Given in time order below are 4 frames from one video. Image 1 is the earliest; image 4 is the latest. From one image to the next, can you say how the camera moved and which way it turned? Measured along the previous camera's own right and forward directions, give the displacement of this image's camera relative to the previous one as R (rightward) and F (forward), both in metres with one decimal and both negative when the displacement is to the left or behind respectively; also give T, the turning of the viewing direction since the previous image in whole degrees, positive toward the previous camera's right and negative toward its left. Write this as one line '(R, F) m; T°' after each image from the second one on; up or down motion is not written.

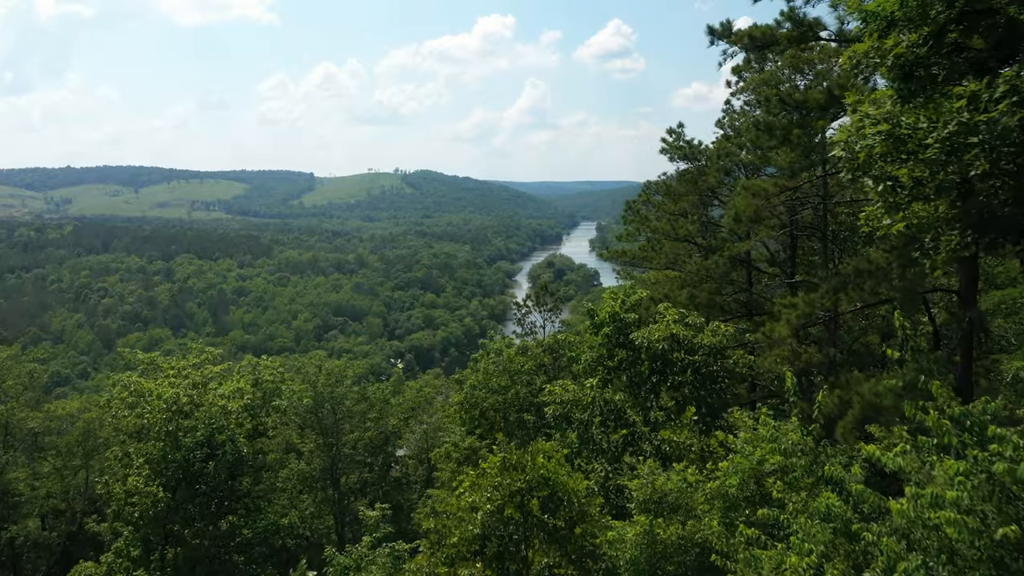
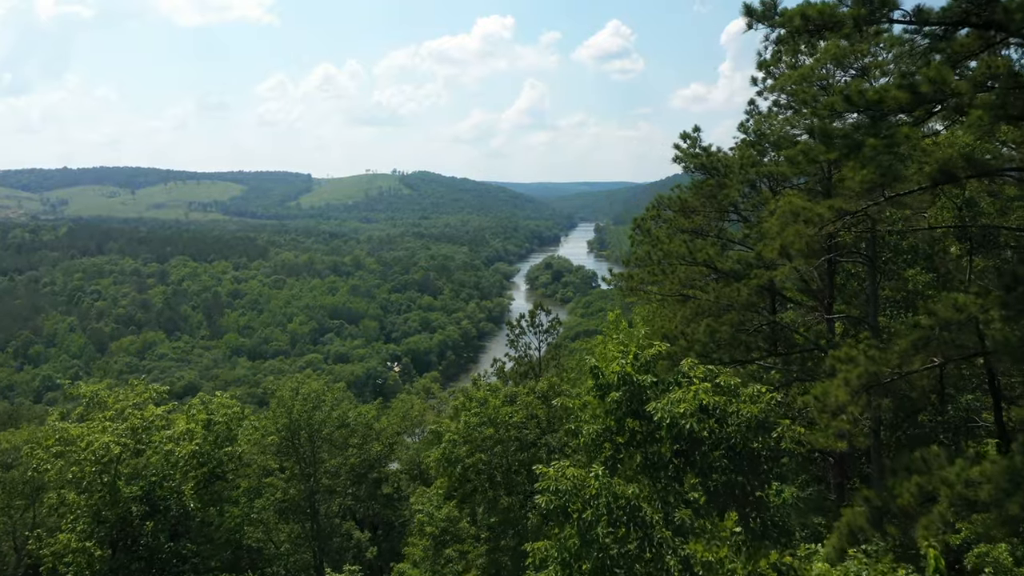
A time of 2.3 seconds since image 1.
(+0.2, +2.0) m; 0°
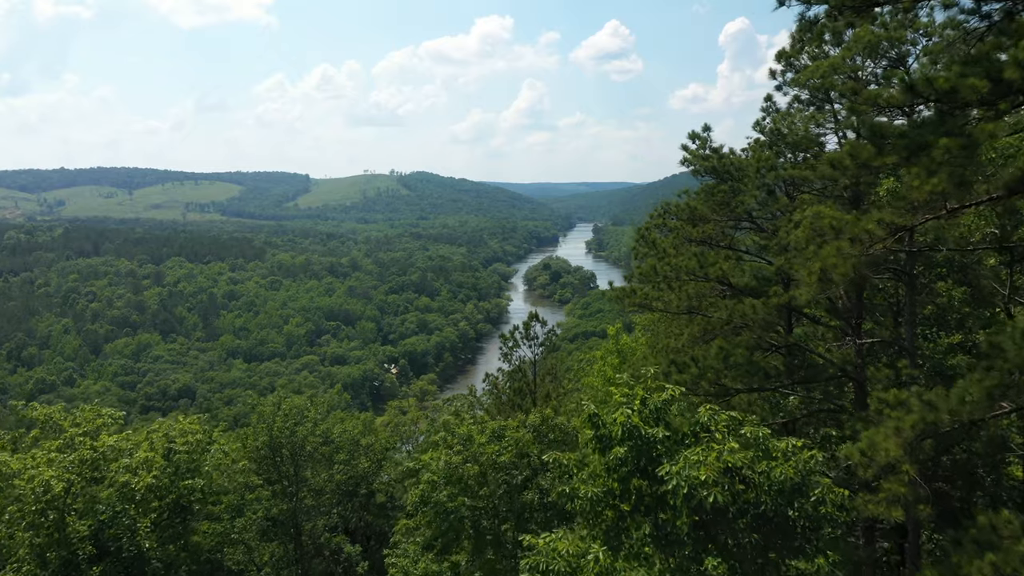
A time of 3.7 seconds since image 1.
(+0.2, +1.3) m; 0°
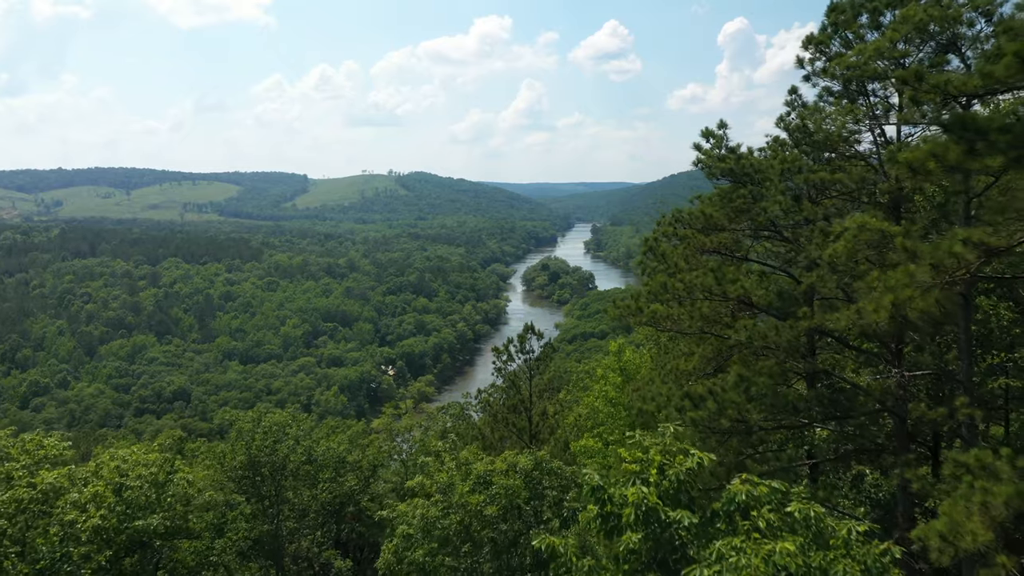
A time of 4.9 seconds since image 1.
(+0.1, +1.3) m; 0°
